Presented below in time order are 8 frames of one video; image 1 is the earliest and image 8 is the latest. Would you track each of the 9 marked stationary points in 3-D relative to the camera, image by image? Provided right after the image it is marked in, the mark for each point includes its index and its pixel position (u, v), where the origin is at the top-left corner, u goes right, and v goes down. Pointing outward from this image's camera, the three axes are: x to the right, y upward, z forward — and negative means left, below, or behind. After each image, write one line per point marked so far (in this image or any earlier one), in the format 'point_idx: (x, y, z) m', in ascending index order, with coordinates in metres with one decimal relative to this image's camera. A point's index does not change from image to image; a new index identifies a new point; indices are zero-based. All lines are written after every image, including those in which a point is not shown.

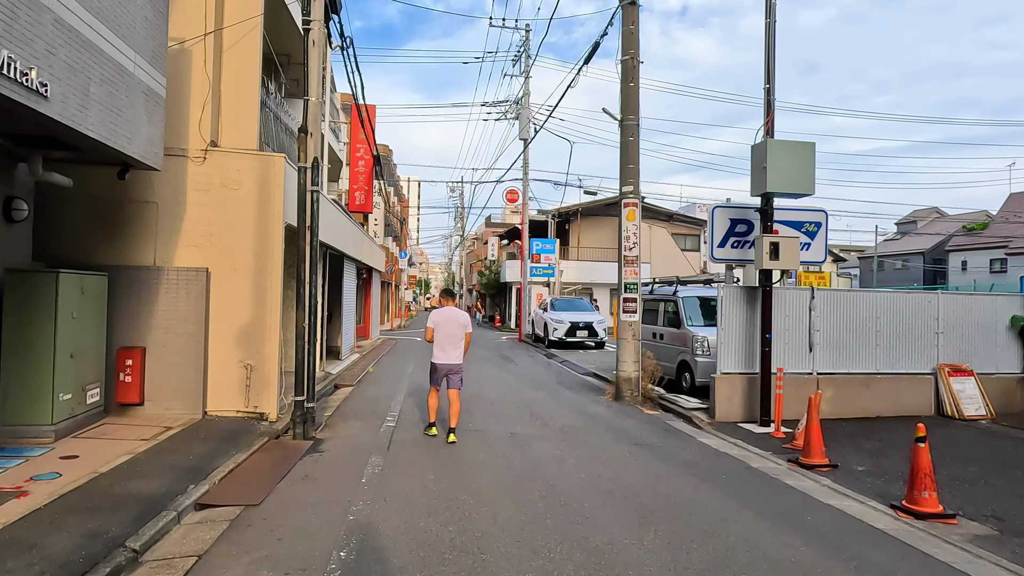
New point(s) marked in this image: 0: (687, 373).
0: (+2.8, -1.4, +10.5) m
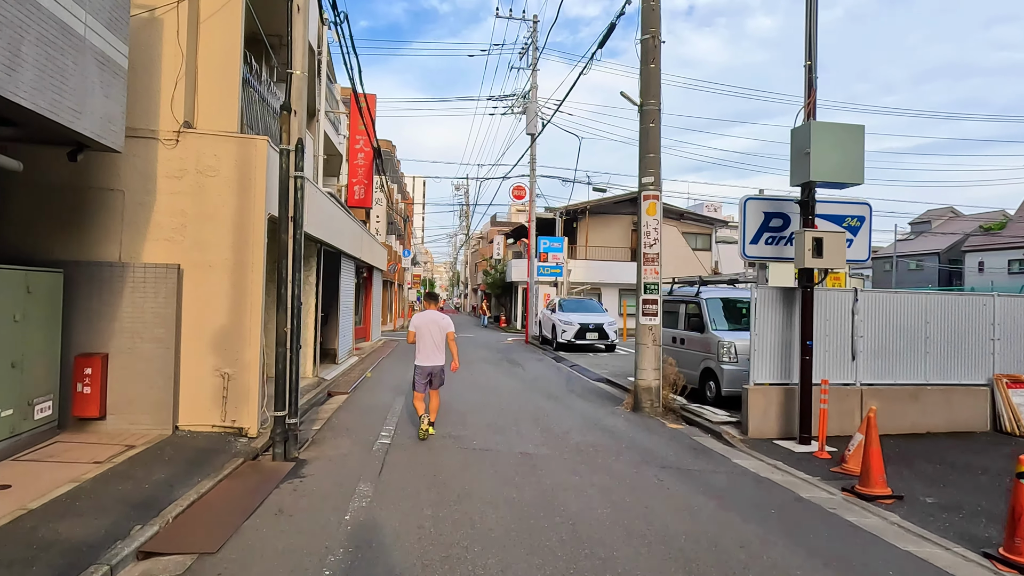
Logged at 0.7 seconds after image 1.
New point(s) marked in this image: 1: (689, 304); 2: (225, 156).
0: (+2.9, -1.4, +9.6) m
1: (+2.8, -0.3, +10.5) m
2: (-3.0, +1.4, +6.9) m
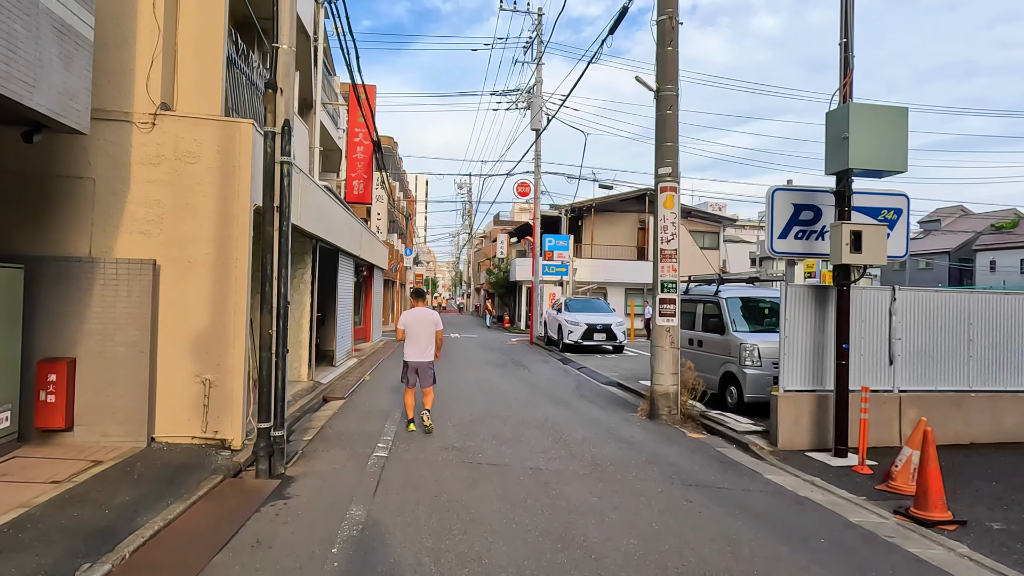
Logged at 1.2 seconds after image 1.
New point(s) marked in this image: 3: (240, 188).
0: (+3.0, -1.3, +9.0) m
1: (+2.9, -0.2, +9.9) m
2: (-2.9, +1.4, +6.3) m
3: (-2.6, +1.0, +6.3) m
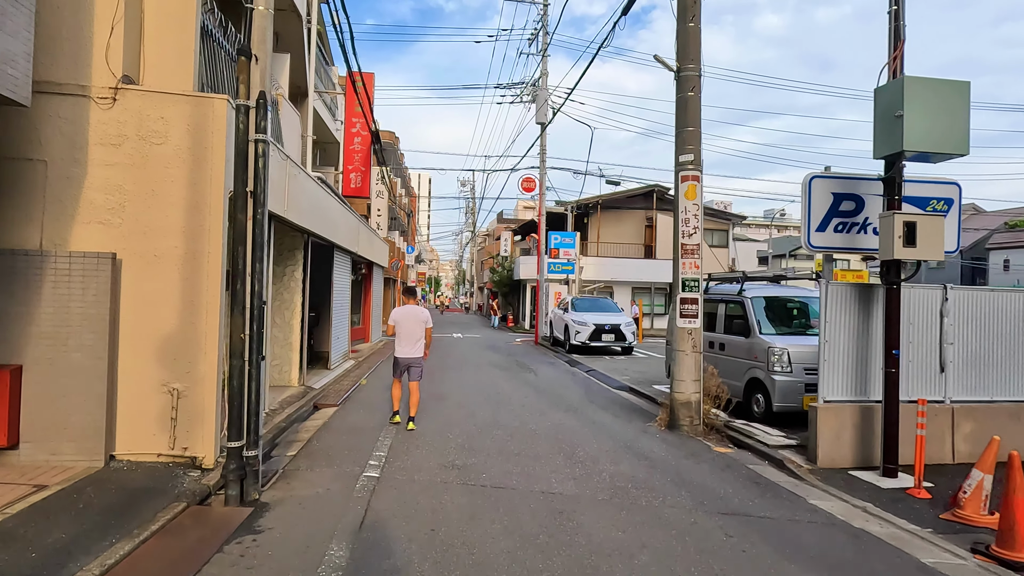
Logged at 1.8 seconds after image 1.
0: (+3.1, -1.3, +8.2) m
1: (+3.0, -0.2, +9.2) m
2: (-2.8, +1.4, +5.5) m
3: (-2.5, +1.0, +5.5) m
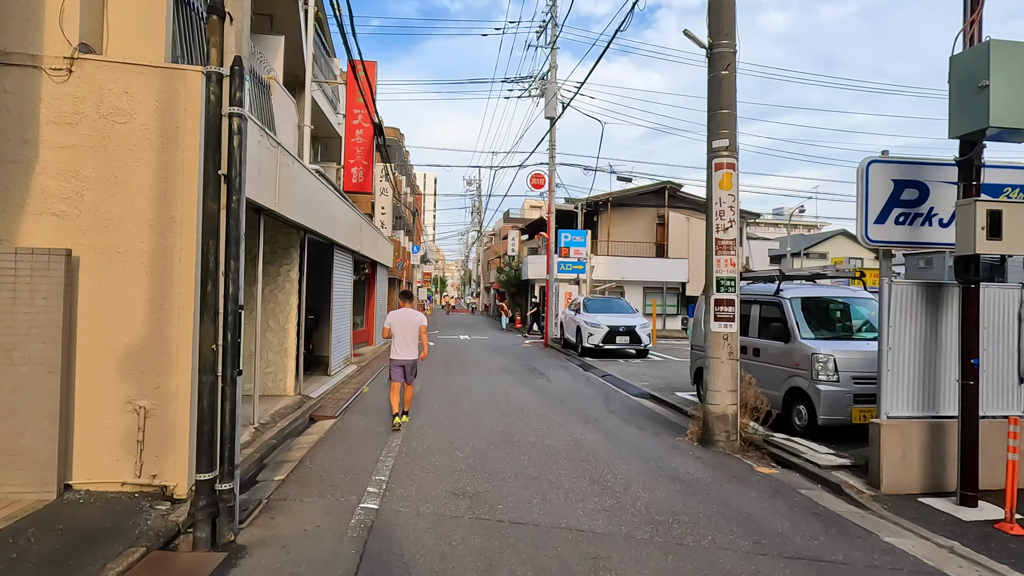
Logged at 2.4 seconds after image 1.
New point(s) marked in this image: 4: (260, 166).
0: (+3.3, -1.3, +7.4) m
1: (+3.2, -0.2, +8.3) m
2: (-2.7, +1.4, +4.8) m
3: (-2.4, +1.0, +4.8) m
4: (-2.5, +1.2, +6.7) m
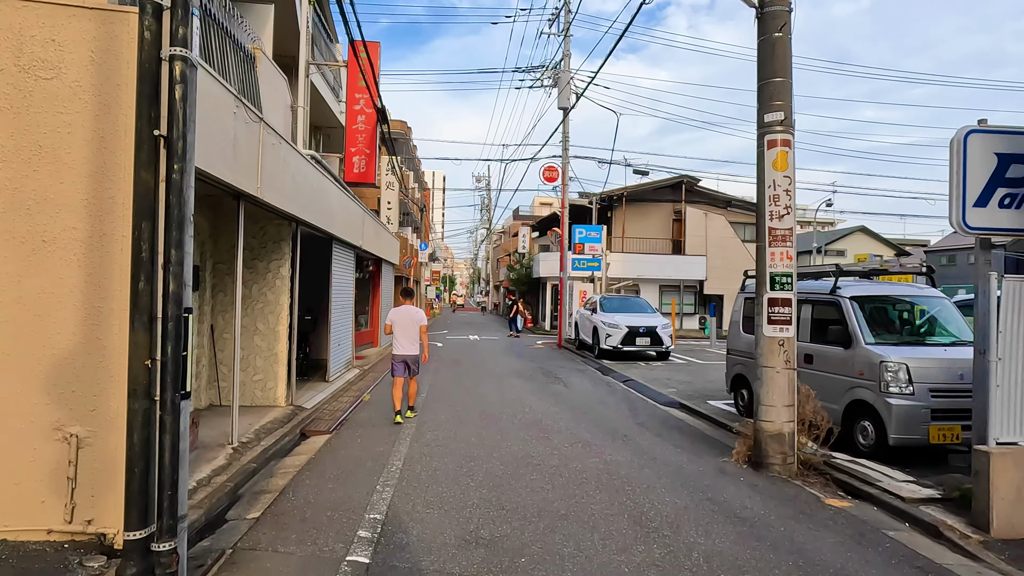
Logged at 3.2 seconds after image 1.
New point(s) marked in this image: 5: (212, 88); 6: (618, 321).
0: (+3.5, -1.3, +6.4) m
1: (+3.4, -0.2, +7.3) m
2: (-2.5, +1.4, +3.8) m
3: (-2.2, +1.0, +3.8) m
4: (-2.4, +1.2, +5.7) m
5: (-2.3, +1.5, +5.1) m
6: (+2.6, -0.8, +16.4) m
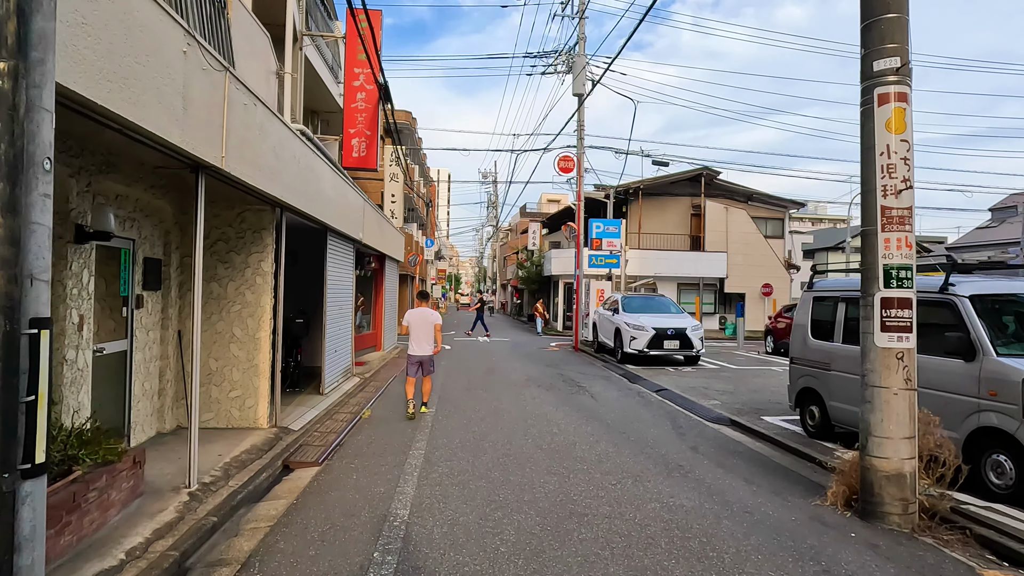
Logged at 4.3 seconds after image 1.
0: (+3.7, -1.3, +5.0) m
1: (+3.7, -0.2, +5.9) m
2: (-2.3, +1.4, +2.4) m
3: (-2.0, +1.0, +2.5) m
4: (-2.1, +1.2, +4.4) m
5: (-2.1, +1.6, +3.7) m
6: (+3.0, -0.8, +15.0) m
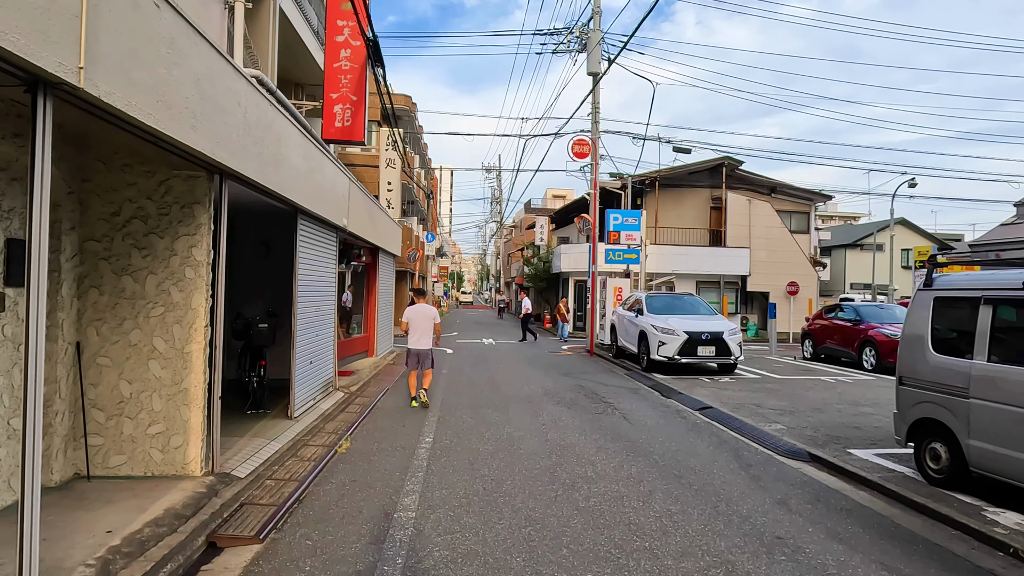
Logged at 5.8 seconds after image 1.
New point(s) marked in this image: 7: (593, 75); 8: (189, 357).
0: (+3.9, -1.3, +3.1) m
1: (+3.9, -0.1, +4.0) m
2: (-2.1, +1.4, +0.6) m
3: (-1.8, +1.0, +0.6) m
4: (-1.9, +1.3, +2.5) m
5: (-1.9, +1.6, +1.9) m
6: (+3.2, -0.7, +13.1) m
7: (+2.4, +6.2, +19.4) m
8: (-2.4, -0.5, +5.0) m
